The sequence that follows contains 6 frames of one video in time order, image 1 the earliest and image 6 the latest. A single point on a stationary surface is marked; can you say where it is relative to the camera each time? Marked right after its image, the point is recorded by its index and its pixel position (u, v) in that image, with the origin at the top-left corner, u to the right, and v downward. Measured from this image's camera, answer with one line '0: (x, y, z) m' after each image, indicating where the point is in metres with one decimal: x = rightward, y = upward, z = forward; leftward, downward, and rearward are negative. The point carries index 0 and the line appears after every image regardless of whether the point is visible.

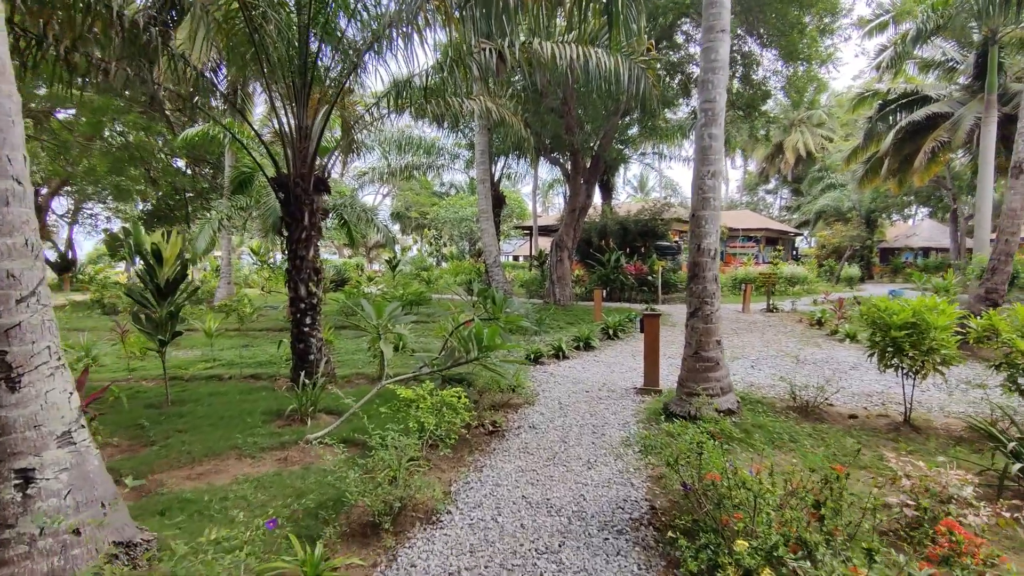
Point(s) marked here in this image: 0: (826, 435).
0: (+1.8, -0.9, +3.5) m
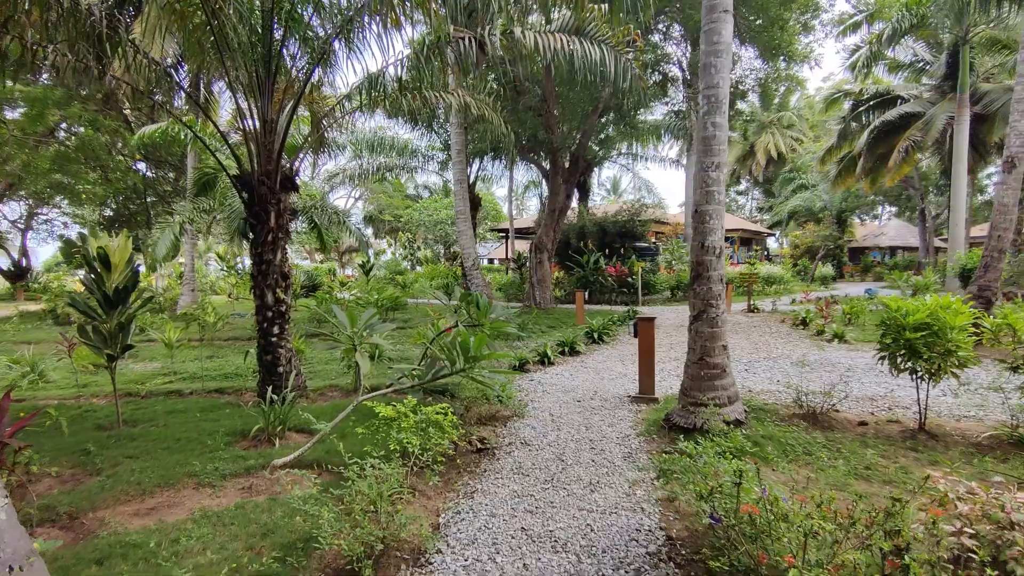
0: (+1.8, -0.9, +3.2) m
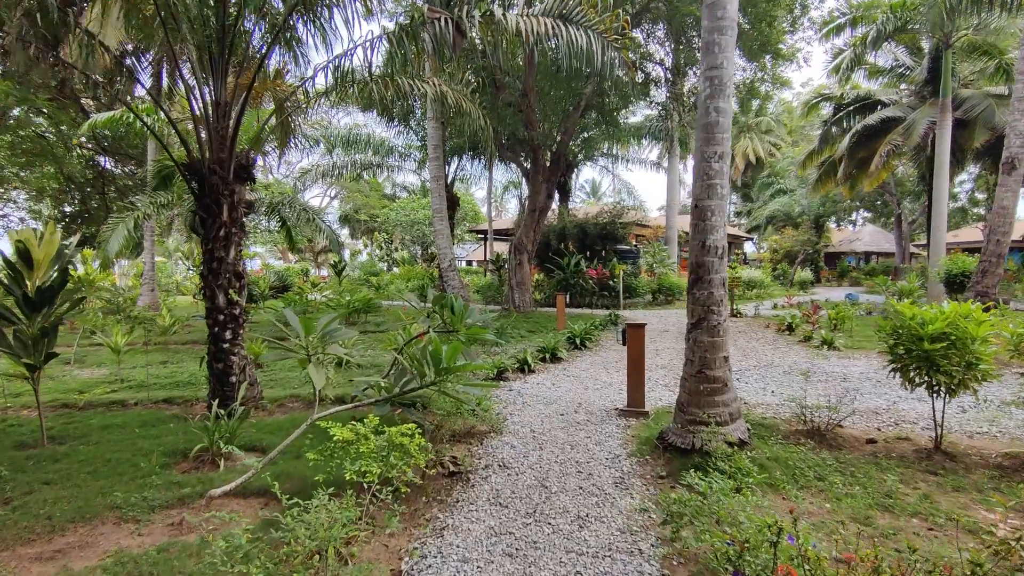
0: (+1.7, -0.9, +2.9) m
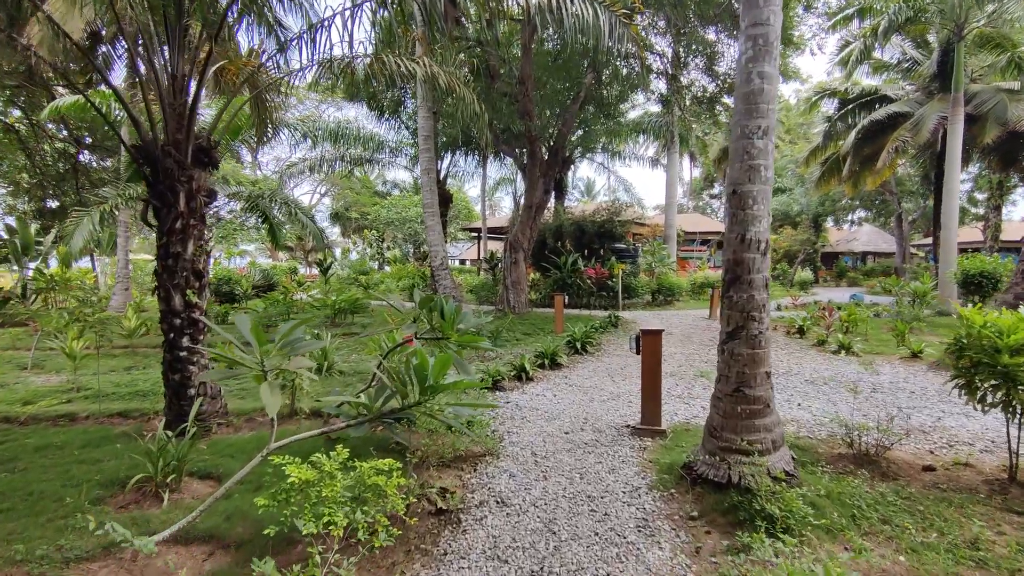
0: (+1.7, -0.9, +2.4) m
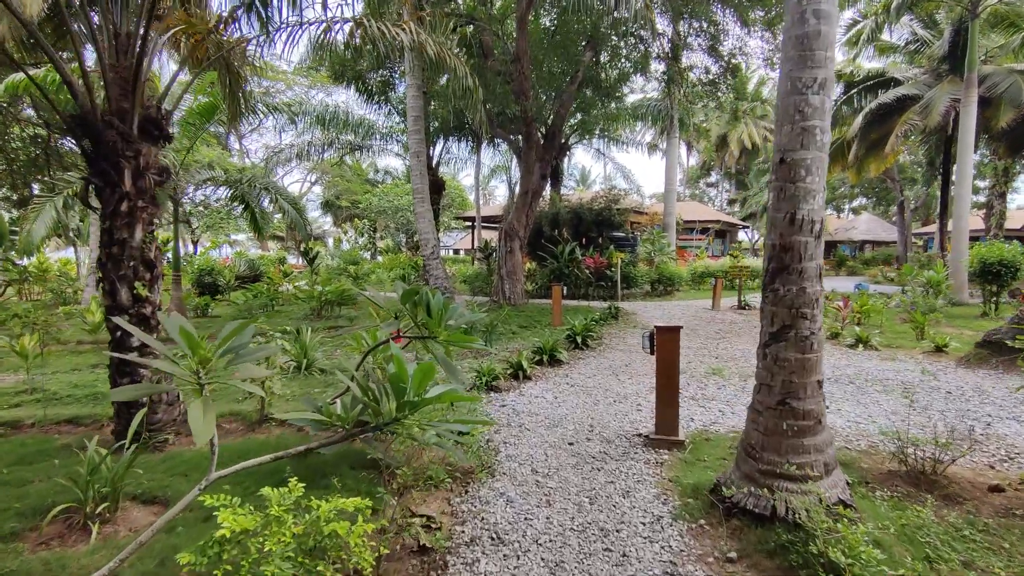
0: (+1.7, -0.9, +2.0) m
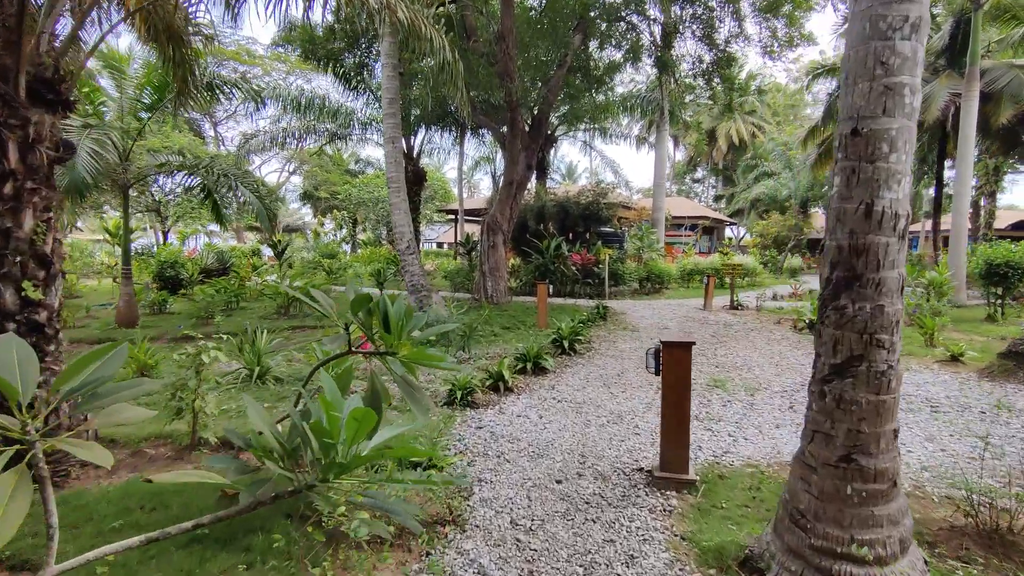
0: (+1.6, -0.9, +1.5) m
